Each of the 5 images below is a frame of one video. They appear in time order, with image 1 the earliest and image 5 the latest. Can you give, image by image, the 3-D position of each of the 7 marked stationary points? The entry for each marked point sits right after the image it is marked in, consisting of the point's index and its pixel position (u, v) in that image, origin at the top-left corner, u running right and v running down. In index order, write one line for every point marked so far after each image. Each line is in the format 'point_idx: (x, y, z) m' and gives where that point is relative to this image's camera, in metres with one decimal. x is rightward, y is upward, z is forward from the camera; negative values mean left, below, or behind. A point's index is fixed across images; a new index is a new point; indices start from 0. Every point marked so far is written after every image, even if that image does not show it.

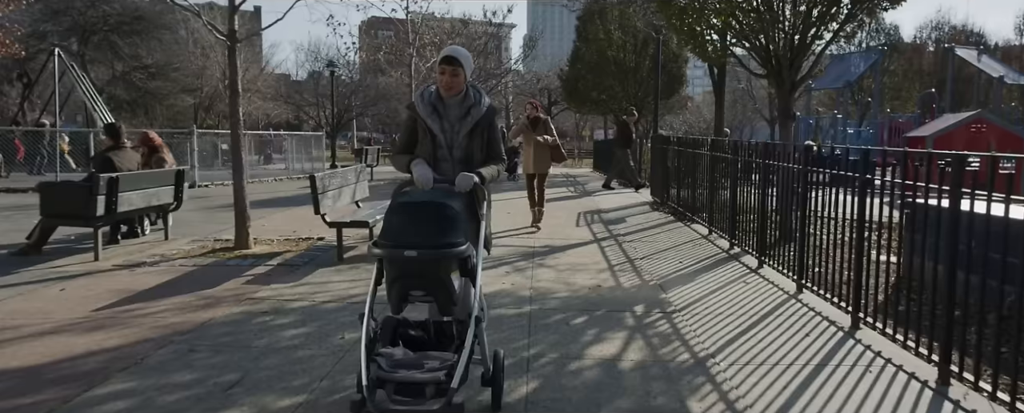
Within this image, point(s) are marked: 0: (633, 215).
0: (+2.3, -0.1, +11.5) m
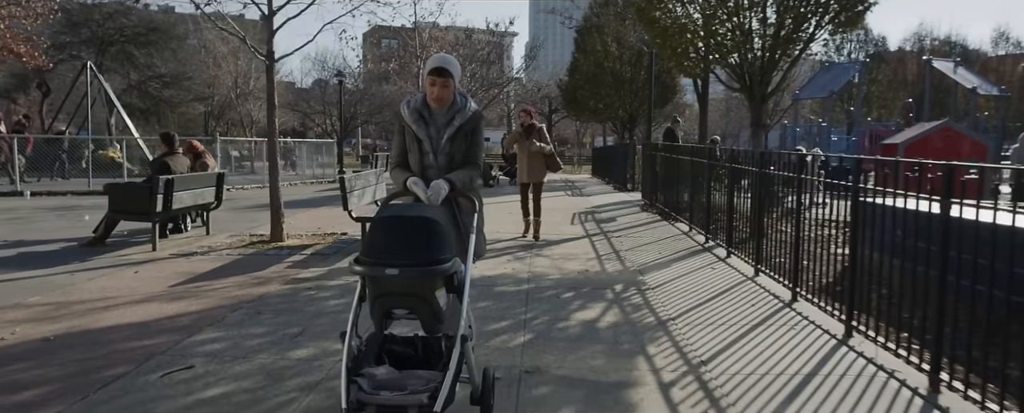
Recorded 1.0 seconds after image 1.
0: (+2.3, -0.1, +12.5) m
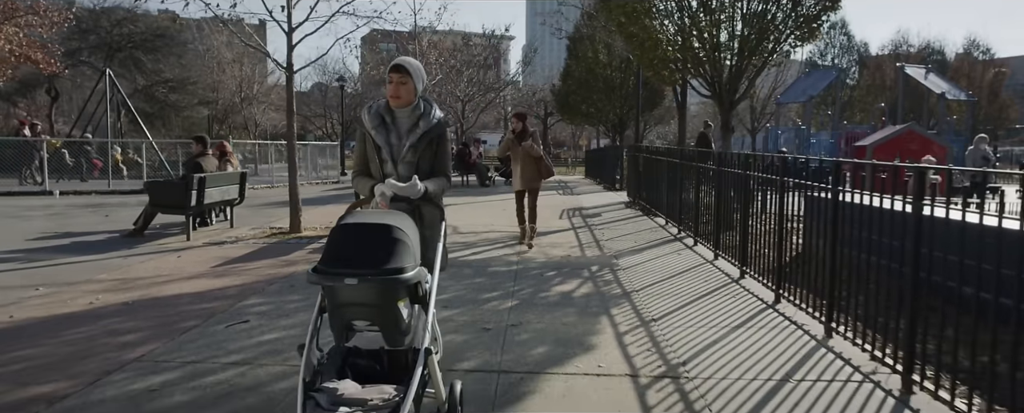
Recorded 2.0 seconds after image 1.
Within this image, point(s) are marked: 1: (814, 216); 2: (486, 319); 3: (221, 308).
0: (+2.2, -0.1, +13.6) m
1: (+2.6, 0.0, +5.1) m
2: (-0.2, -1.0, +5.2) m
3: (-2.6, -0.9, +5.3) m
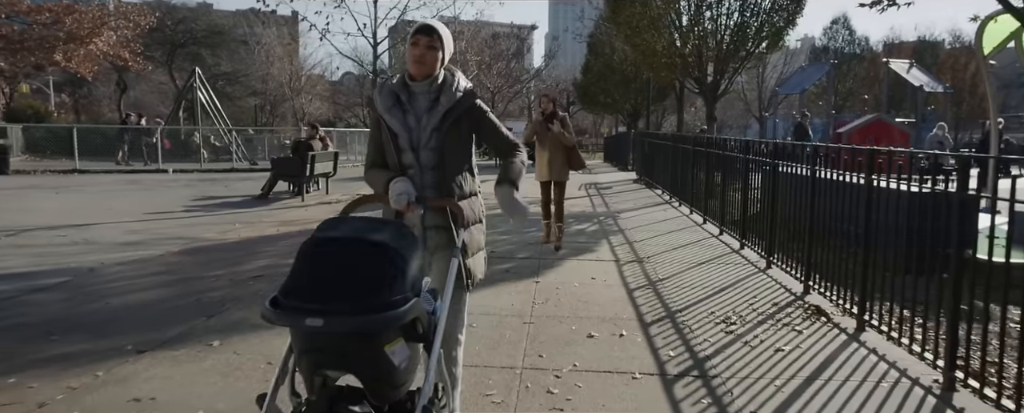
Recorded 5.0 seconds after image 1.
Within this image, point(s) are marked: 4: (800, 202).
0: (+3.0, +0.6, +16.5) m
1: (+3.1, +0.5, +8.0) m
2: (+0.2, -0.5, +8.2) m
3: (-2.2, -0.4, +8.5) m
4: (+2.8, +0.1, +5.9) m
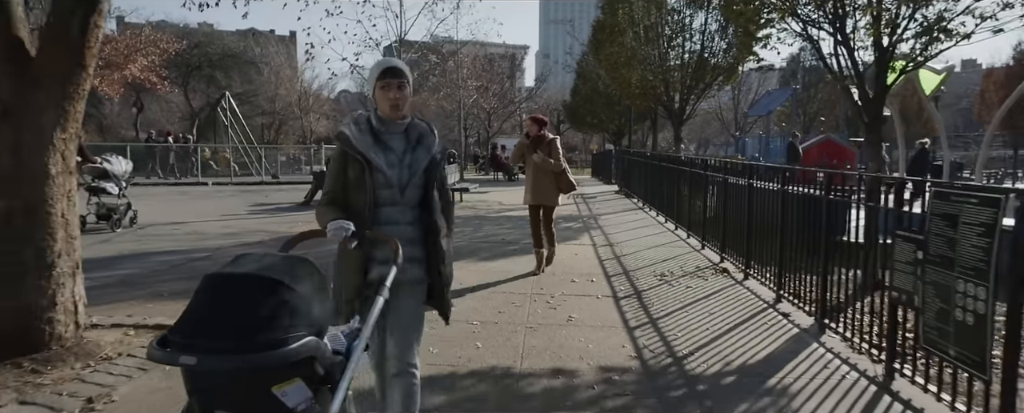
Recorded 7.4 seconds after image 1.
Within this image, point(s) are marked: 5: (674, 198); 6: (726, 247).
0: (+2.9, +0.4, +19.2) m
1: (+3.2, +0.5, +10.7) m
2: (+0.3, -0.5, +10.8) m
3: (-2.1, -0.4, +11.0) m
4: (+3.0, +0.1, +8.5) m
5: (+3.3, +0.2, +12.2) m
6: (+3.0, -0.5, +8.1) m
